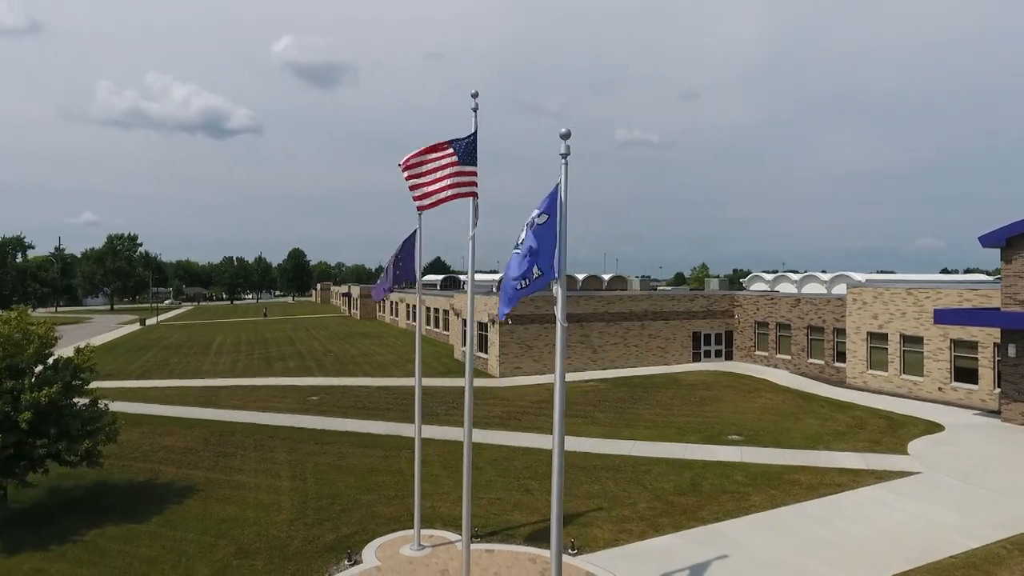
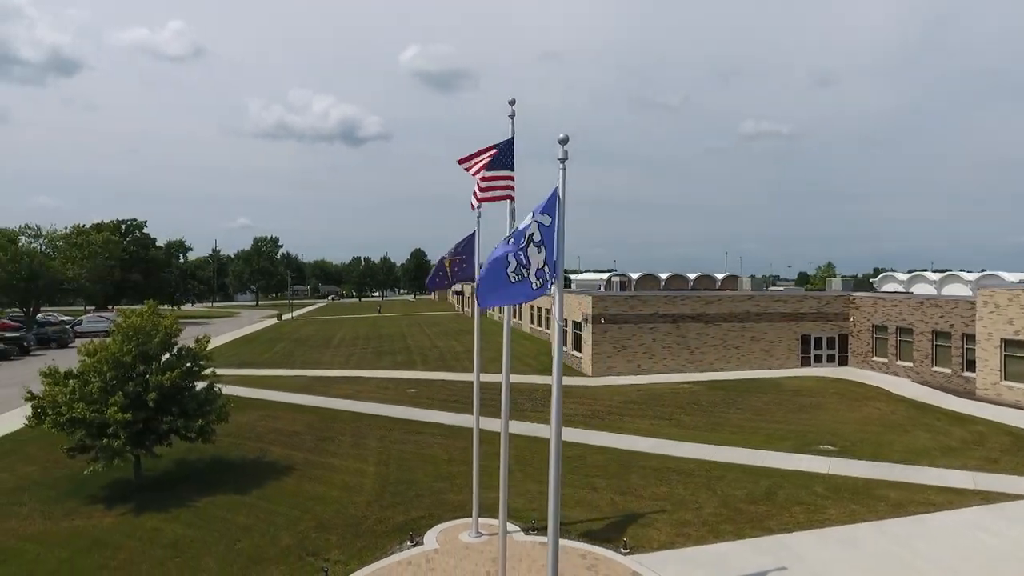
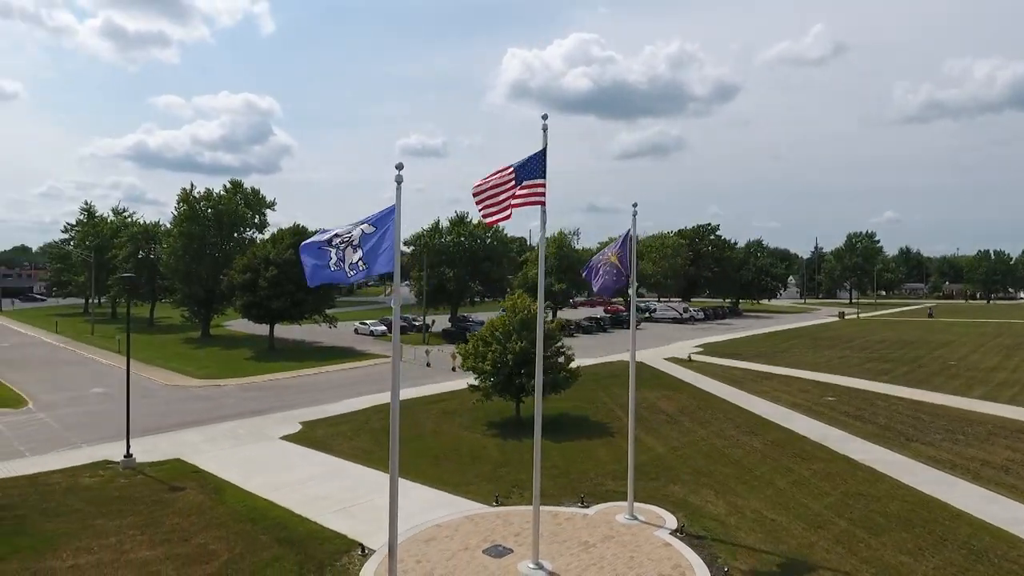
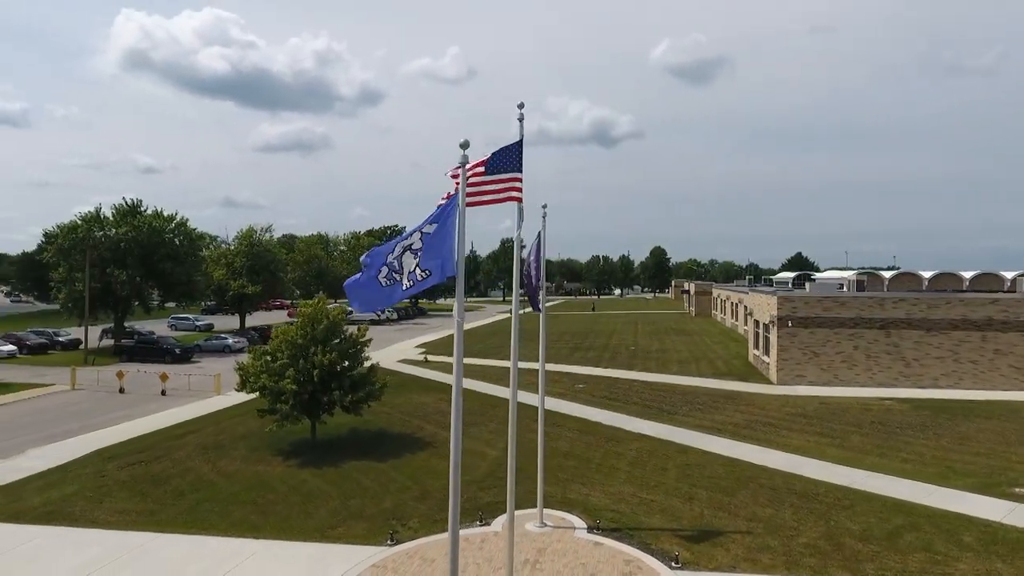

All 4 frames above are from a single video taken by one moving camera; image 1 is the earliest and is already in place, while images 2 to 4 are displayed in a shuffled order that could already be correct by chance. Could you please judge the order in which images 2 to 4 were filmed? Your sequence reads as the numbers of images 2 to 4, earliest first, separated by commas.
2, 4, 3
